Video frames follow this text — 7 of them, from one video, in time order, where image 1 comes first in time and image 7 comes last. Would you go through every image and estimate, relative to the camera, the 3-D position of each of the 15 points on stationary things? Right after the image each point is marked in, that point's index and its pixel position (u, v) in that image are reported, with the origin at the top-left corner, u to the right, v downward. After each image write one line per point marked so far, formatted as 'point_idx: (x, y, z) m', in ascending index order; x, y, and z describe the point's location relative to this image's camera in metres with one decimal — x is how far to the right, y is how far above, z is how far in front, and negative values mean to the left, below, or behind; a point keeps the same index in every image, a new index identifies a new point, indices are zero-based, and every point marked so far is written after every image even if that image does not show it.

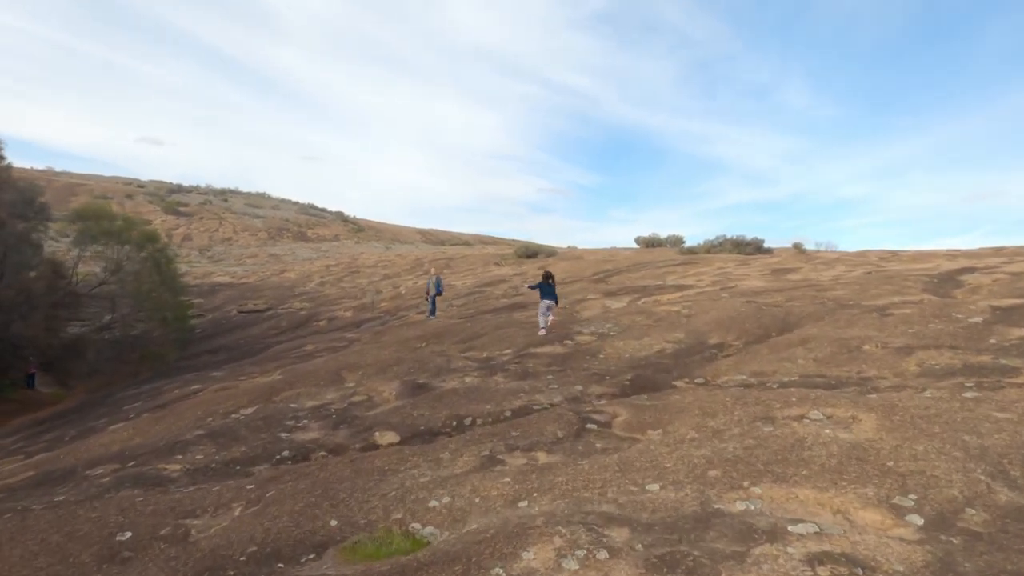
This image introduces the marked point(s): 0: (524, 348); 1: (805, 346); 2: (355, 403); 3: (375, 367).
0: (+0.3, -1.3, +14.1) m
1: (+4.6, -0.9, +10.4) m
2: (-2.7, -2.0, +11.6) m
3: (-2.9, -1.6, +13.7) m
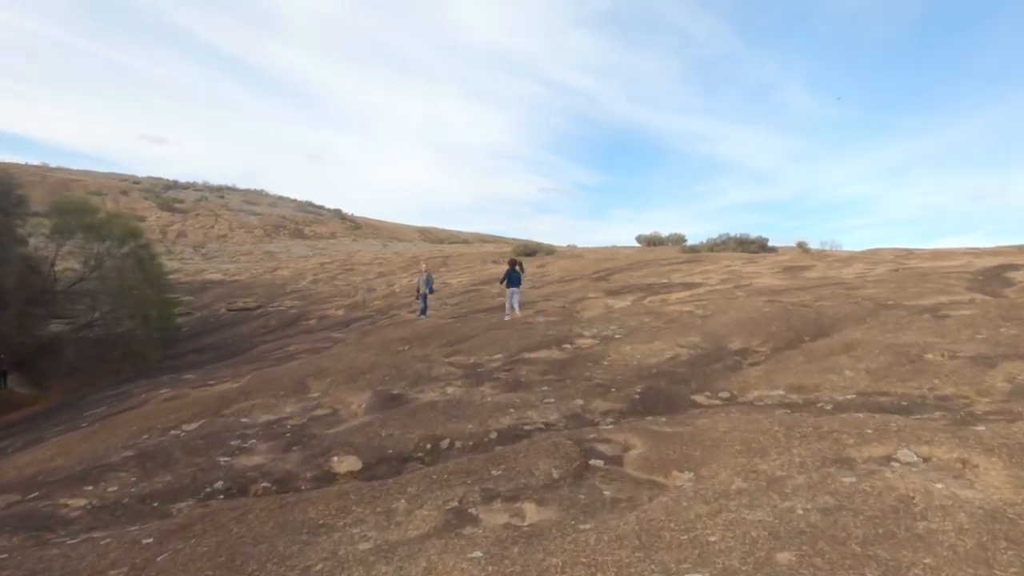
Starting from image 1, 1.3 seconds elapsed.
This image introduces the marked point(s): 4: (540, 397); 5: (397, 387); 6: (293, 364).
0: (+0.1, -1.2, +12.4) m
1: (+4.4, -0.9, +8.7) m
2: (-2.9, -1.9, +9.9) m
3: (-3.0, -1.5, +12.0) m
4: (+0.4, -1.5, +9.3) m
5: (-1.9, -1.6, +10.9) m
6: (-5.4, -2.0, +16.7) m
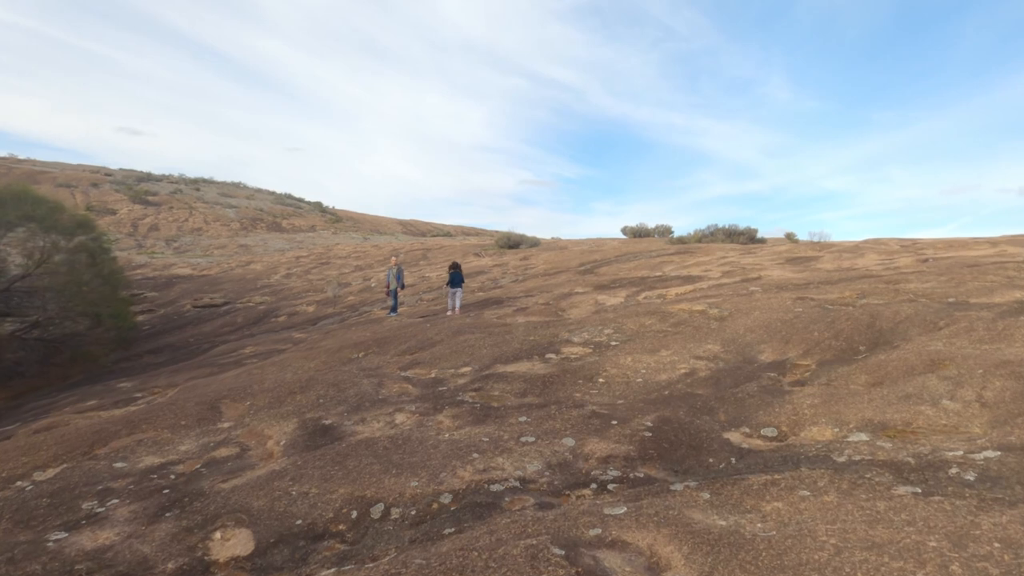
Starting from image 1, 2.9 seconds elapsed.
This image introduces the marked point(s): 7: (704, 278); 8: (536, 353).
0: (-0.3, -1.2, +9.9) m
1: (+4.1, -0.8, +6.3) m
2: (-3.3, -1.9, +7.3) m
3: (-3.4, -1.5, +9.5) m
4: (0.0, -1.5, +6.8) m
5: (-2.3, -1.6, +8.4) m
6: (-5.9, -1.9, +14.1) m
7: (+5.6, +0.3, +19.4) m
8: (+0.4, -1.0, +10.2) m
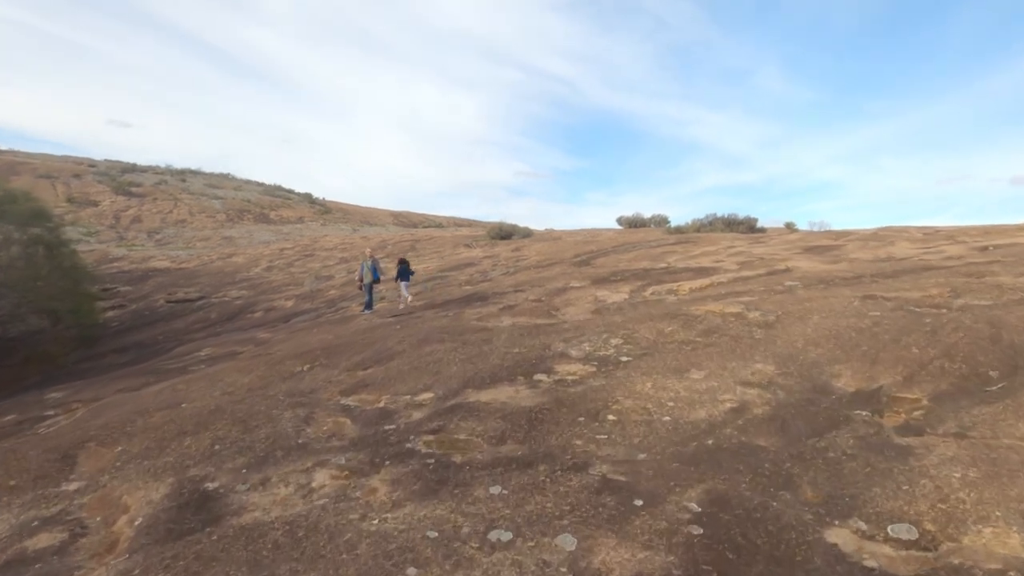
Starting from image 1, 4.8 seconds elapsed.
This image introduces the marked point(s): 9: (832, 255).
0: (-0.6, -1.1, +7.3) m
1: (+3.8, -0.8, +3.8) m
2: (-3.5, -1.9, +4.7) m
3: (-3.7, -1.5, +6.9) m
4: (-0.2, -1.5, +4.3) m
5: (-2.5, -1.6, +5.8) m
6: (-6.2, -1.9, +11.5) m
7: (+5.2, +0.4, +16.8) m
8: (+0.1, -1.0, +7.6) m
9: (+8.6, +0.9, +17.9) m
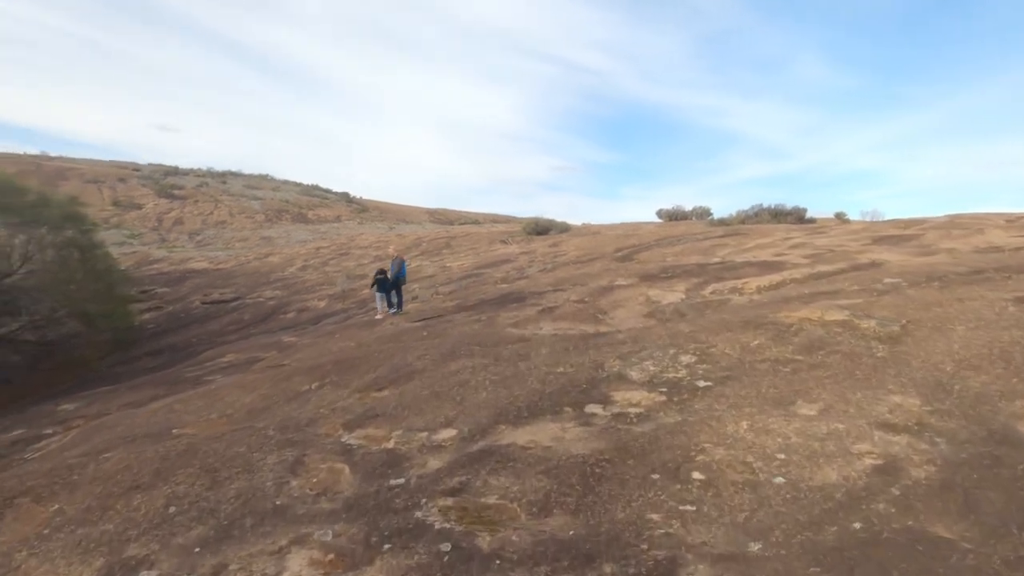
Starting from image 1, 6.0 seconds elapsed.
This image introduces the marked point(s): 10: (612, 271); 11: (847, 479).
0: (-0.2, -1.2, +5.7) m
1: (+4.0, -0.9, +1.9) m
2: (-3.3, -2.1, +3.3) m
3: (-3.3, -1.6, +5.4) m
4: (0.0, -1.6, +2.6) m
5: (-2.2, -1.7, +4.3) m
6: (-5.6, -2.0, +10.2) m
7: (+6.1, +0.5, +14.9) m
8: (+0.5, -1.0, +5.9) m
9: (+9.5, +1.0, +15.7) m
10: (+2.8, +0.5, +19.1) m
11: (+2.0, -1.2, +4.0) m
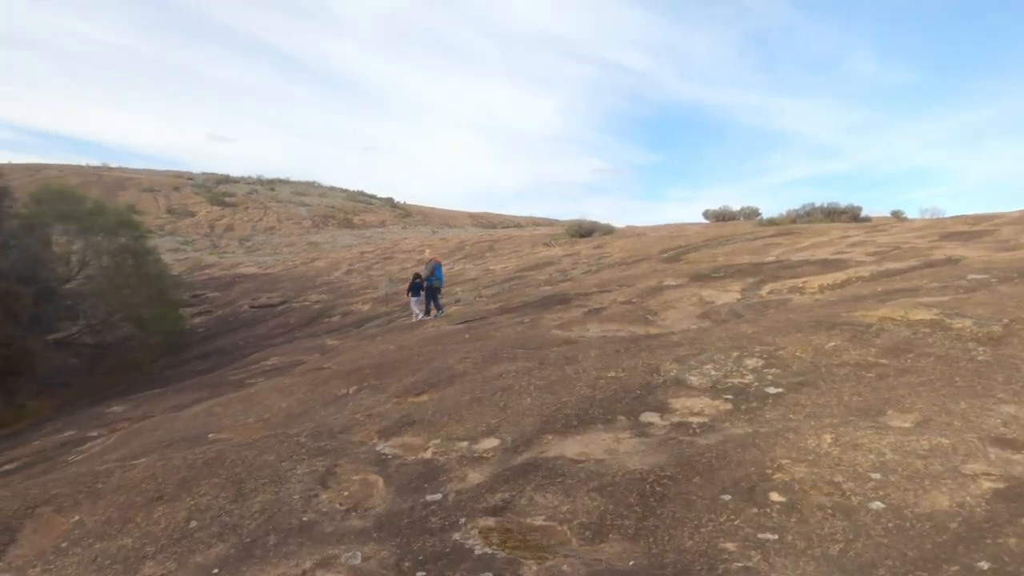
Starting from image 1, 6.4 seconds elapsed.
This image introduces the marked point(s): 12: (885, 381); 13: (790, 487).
0: (+0.2, -1.2, +5.2) m
1: (+4.1, -0.8, +1.1) m
2: (-3.0, -2.0, +3.0) m
3: (-3.0, -1.6, +5.1) m
4: (+0.2, -1.5, +2.1) m
5: (-1.9, -1.7, +3.9) m
6: (-4.9, -2.0, +10.0) m
7: (+7.1, +0.5, +13.9) m
8: (+0.9, -1.0, +5.4) m
9: (+10.5, +1.0, +14.5) m
10: (+4.0, +0.4, +18.4) m
11: (+2.3, -1.1, +3.4) m
12: (+2.8, -0.7, +5.0) m
13: (+1.6, -1.1, +3.9) m
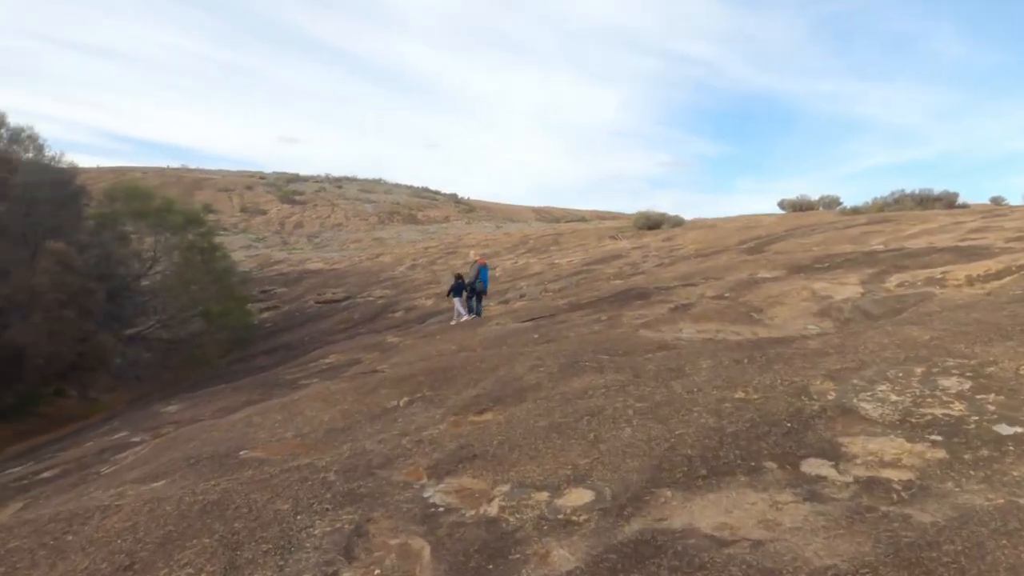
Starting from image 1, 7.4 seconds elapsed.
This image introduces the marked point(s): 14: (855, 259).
0: (+0.7, -1.1, +3.6) m
1: (+4.3, -0.8, -0.8) m
2: (-2.7, -2.0, +1.7) m
3: (-2.4, -1.6, +3.8) m
4: (+0.5, -1.5, +0.5) m
5: (-1.5, -1.7, +2.5) m
6: (-3.9, -1.9, +8.9) m
7: (+8.4, +0.7, +11.6) m
8: (+1.5, -0.9, +3.7) m
9: (+11.9, +1.2, +11.9) m
10: (+5.8, +0.6, +16.4) m
11: (+2.7, -1.1, +1.6) m
12: (+3.3, -0.6, +3.2) m
13: (+2.0, -1.1, +2.1) m
14: (+7.3, +0.6, +14.0) m
